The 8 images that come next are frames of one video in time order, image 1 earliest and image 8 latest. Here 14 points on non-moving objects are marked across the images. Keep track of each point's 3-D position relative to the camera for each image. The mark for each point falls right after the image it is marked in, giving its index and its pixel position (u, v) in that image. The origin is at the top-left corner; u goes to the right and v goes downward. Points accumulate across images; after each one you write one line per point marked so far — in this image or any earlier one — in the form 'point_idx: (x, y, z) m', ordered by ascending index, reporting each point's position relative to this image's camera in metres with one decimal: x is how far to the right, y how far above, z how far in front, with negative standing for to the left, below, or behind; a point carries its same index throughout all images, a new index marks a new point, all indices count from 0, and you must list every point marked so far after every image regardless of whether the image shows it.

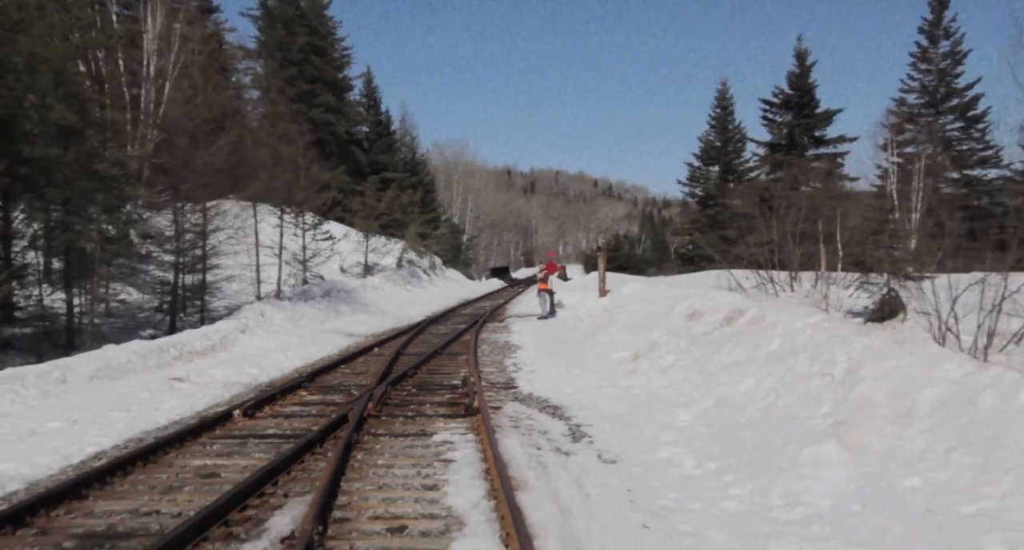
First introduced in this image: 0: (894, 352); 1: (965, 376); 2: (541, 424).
0: (+3.5, -0.7, +7.1) m
1: (+3.6, -0.9, +6.1) m
2: (+0.3, -1.6, +8.2) m
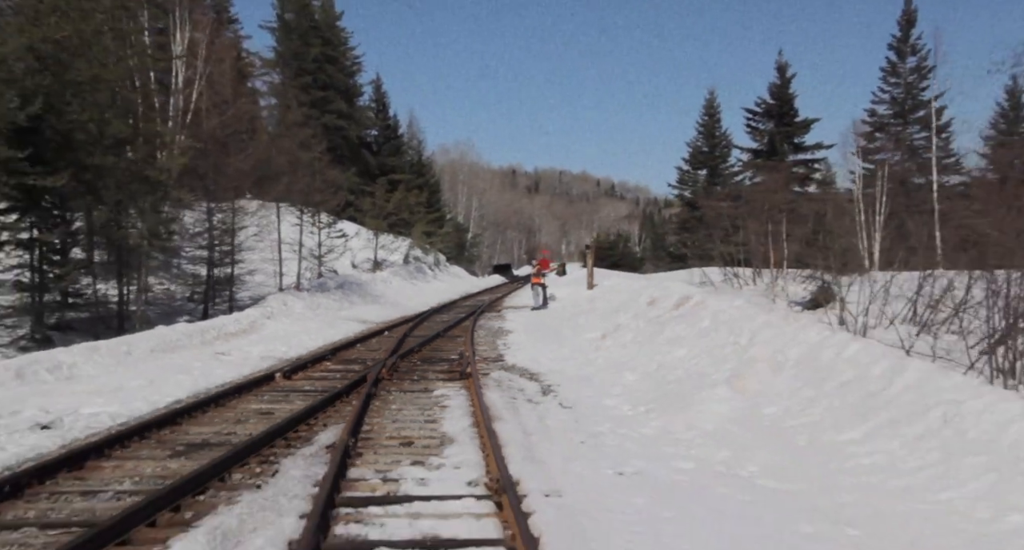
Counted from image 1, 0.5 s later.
0: (+3.3, -0.6, +9.2) m
1: (+3.4, -0.8, +8.2) m
2: (+0.1, -1.5, +10.4) m
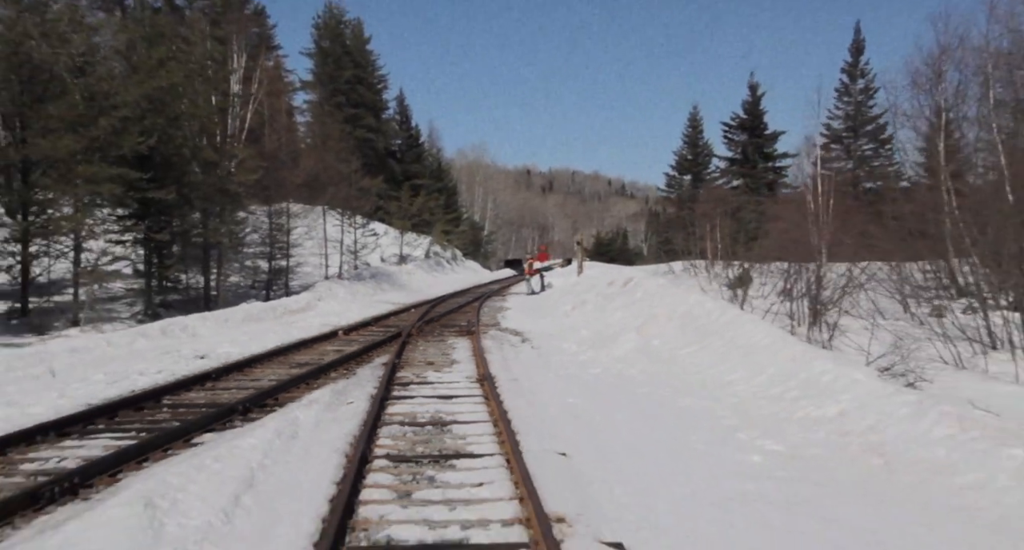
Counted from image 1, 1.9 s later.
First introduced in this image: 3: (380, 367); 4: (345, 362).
0: (+3.1, -0.4, +13.8) m
1: (+3.1, -0.5, +12.8) m
2: (-0.1, -1.2, +15.1) m
3: (-2.1, -1.4, +11.9) m
4: (-2.7, -1.4, +12.3) m
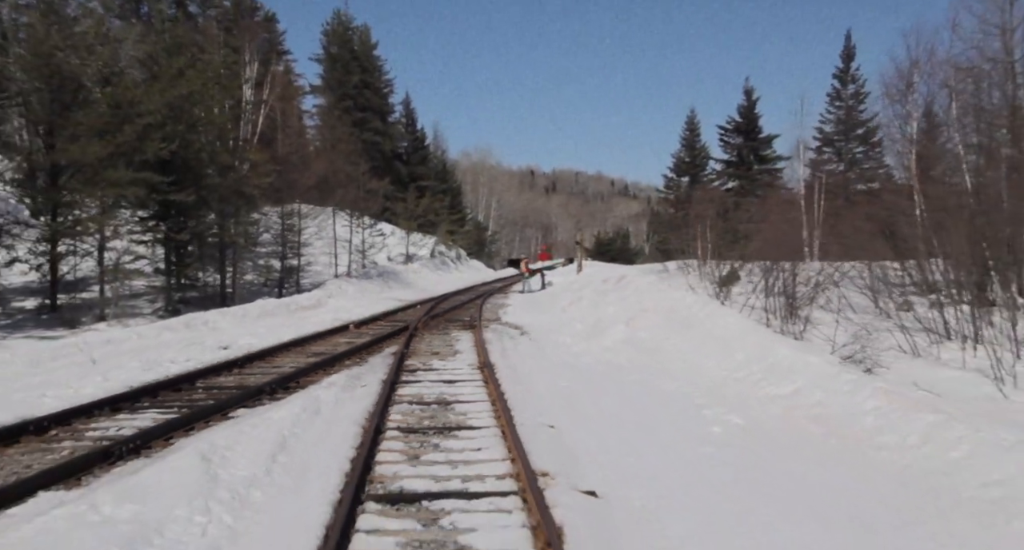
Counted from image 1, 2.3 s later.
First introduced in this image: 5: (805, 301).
0: (+3.0, -0.3, +14.9) m
1: (+3.1, -0.5, +13.9) m
2: (-0.1, -1.2, +16.2) m
3: (-2.1, -1.4, +13.0) m
4: (-2.7, -1.4, +13.4) m
5: (+5.5, -0.5, +14.1) m
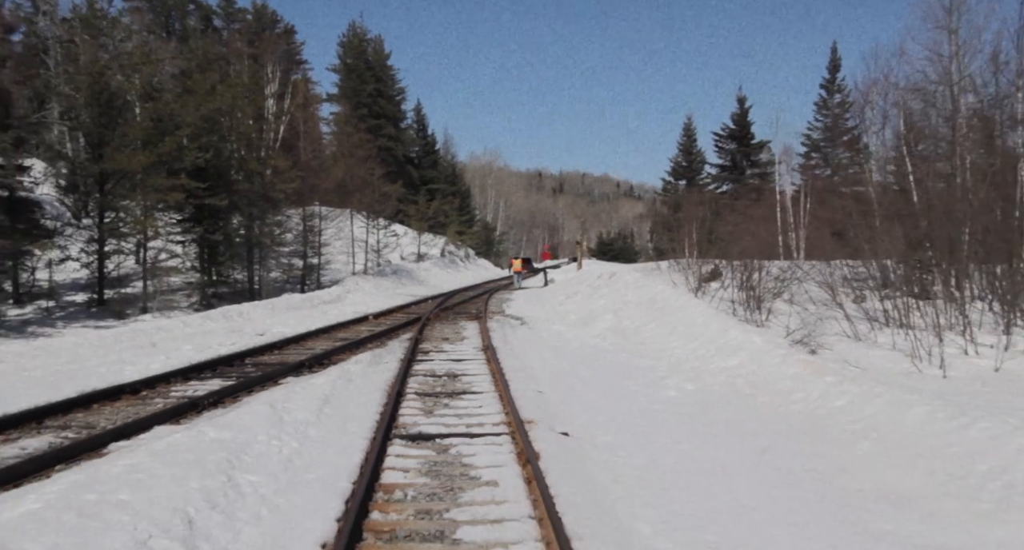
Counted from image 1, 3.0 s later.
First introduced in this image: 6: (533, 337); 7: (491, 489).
0: (+3.1, -0.3, +16.9) m
1: (+3.1, -0.4, +15.9) m
2: (-0.1, -1.1, +18.2) m
3: (-2.1, -1.3, +15.0) m
4: (-2.7, -1.3, +15.4) m
5: (+5.5, -0.4, +16.1) m
6: (+0.4, -1.3, +15.4) m
7: (-0.2, -2.0, +7.0) m
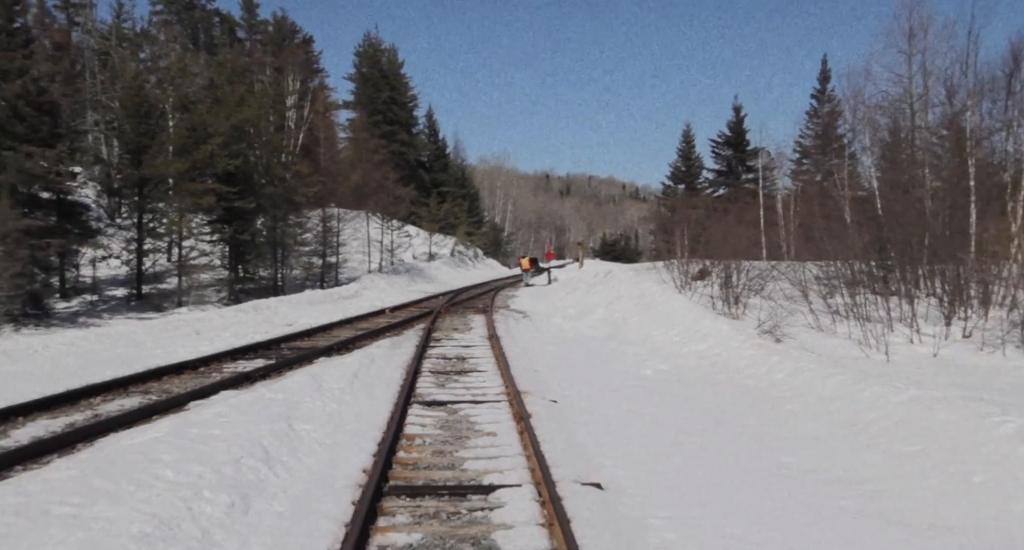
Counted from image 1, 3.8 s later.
0: (+3.1, -0.2, +18.6) m
1: (+3.2, -0.3, +17.7) m
2: (0.0, -1.0, +20.0) m
3: (-2.1, -1.2, +16.8) m
4: (-2.7, -1.2, +17.3) m
5: (+5.6, -0.4, +17.8) m
6: (+0.5, -1.2, +17.2) m
7: (-0.3, -1.9, +8.8) m
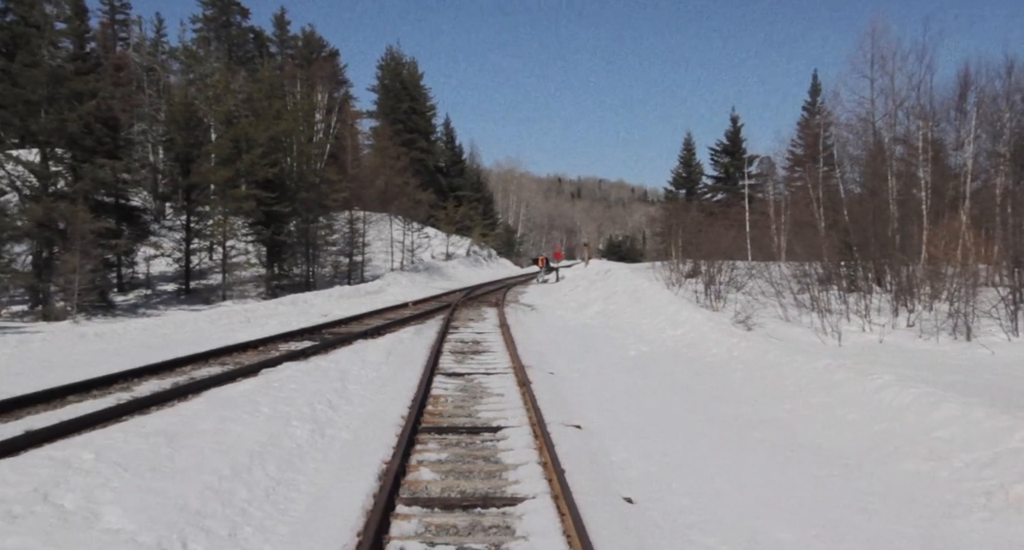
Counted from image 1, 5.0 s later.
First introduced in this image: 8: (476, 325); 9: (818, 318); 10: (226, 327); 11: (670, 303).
0: (+3.4, -0.1, +21.0) m
1: (+3.4, -0.3, +20.0) m
2: (+0.3, -1.0, +22.5) m
3: (-1.9, -1.1, +19.3) m
4: (-2.5, -1.1, +19.8) m
5: (+5.8, -0.3, +20.1) m
6: (+0.7, -1.2, +19.6) m
7: (-0.2, -1.8, +11.3) m
8: (-0.9, -1.2, +18.3) m
9: (+7.1, -1.0, +17.2) m
10: (-7.3, -1.3, +18.9) m
11: (+3.7, -0.6, +17.4) m
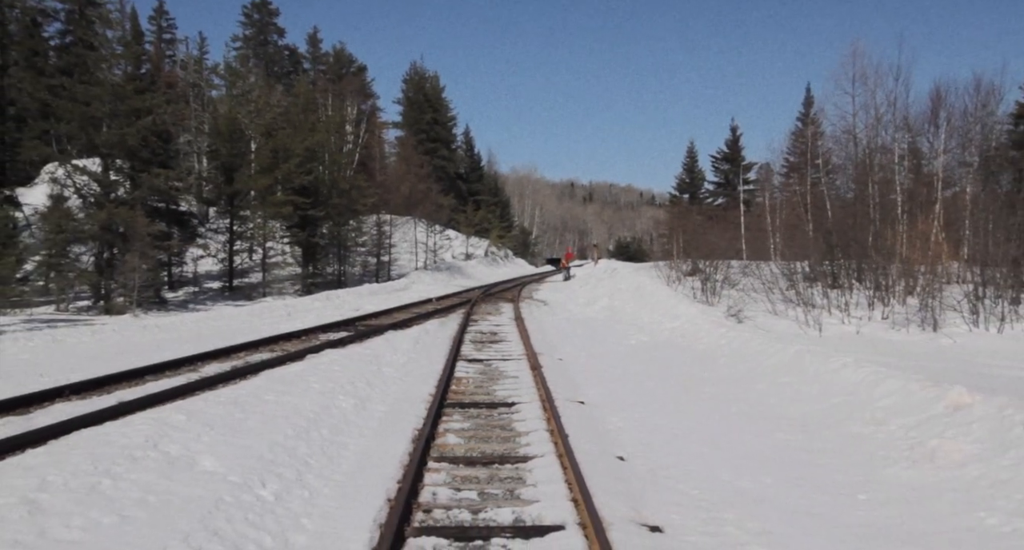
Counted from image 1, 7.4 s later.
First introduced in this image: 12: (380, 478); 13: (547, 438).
0: (+3.9, -0.1, +23.0) m
1: (+3.8, -0.2, +22.0) m
2: (+0.8, -0.9, +24.5) m
3: (-1.4, -1.1, +21.4) m
4: (-2.0, -1.1, +21.9) m
5: (+6.3, -0.3, +22.1) m
6: (+1.2, -1.1, +21.7) m
7: (0.0, -1.8, +13.3) m
8: (-0.5, -1.2, +20.4) m
9: (+7.4, -1.0, +19.1) m
10: (-6.9, -1.2, +21.1) m
11: (+4.0, -0.5, +19.4) m
12: (-1.5, -2.3, +8.7) m
13: (+0.5, -2.2, +10.2) m
